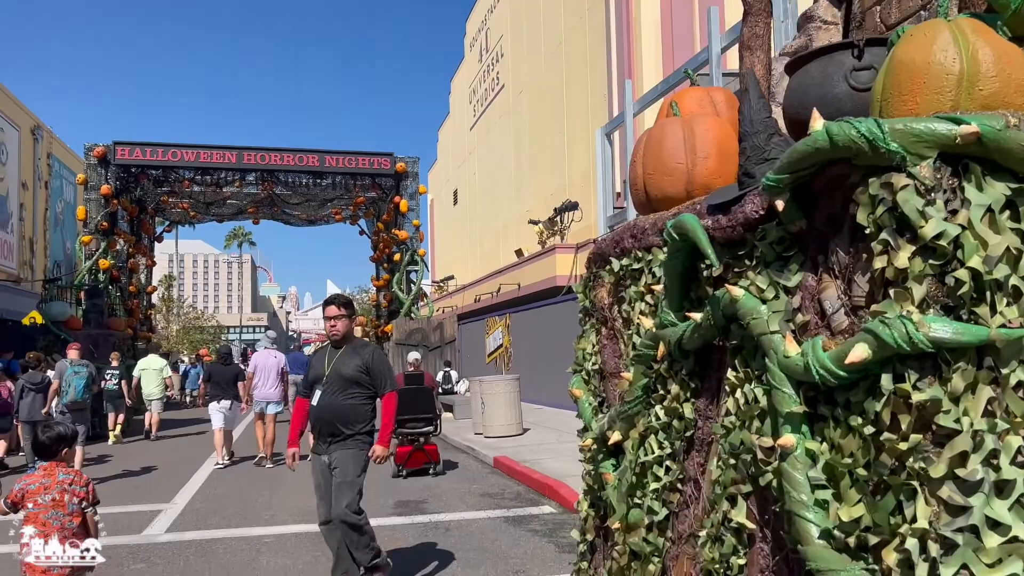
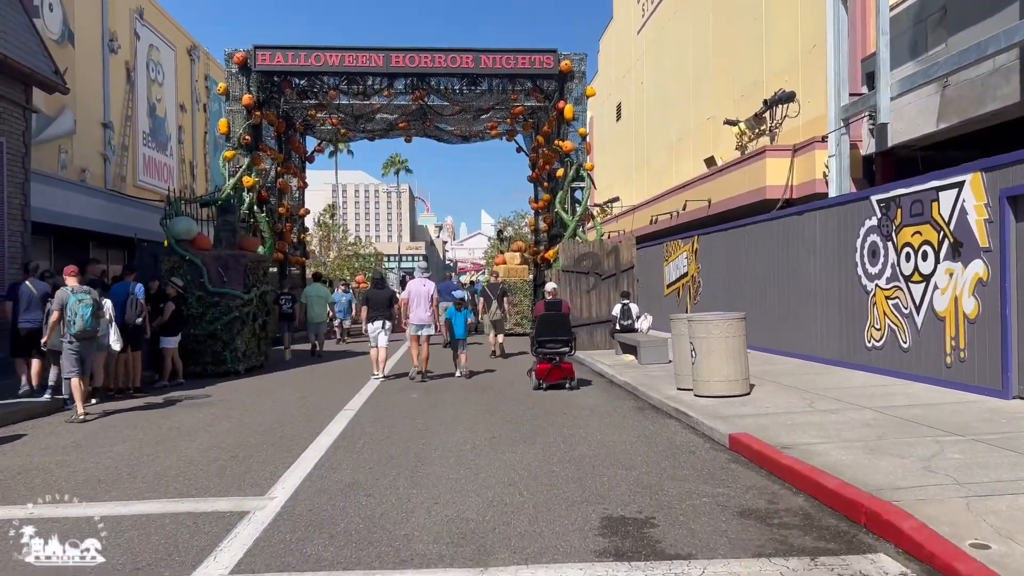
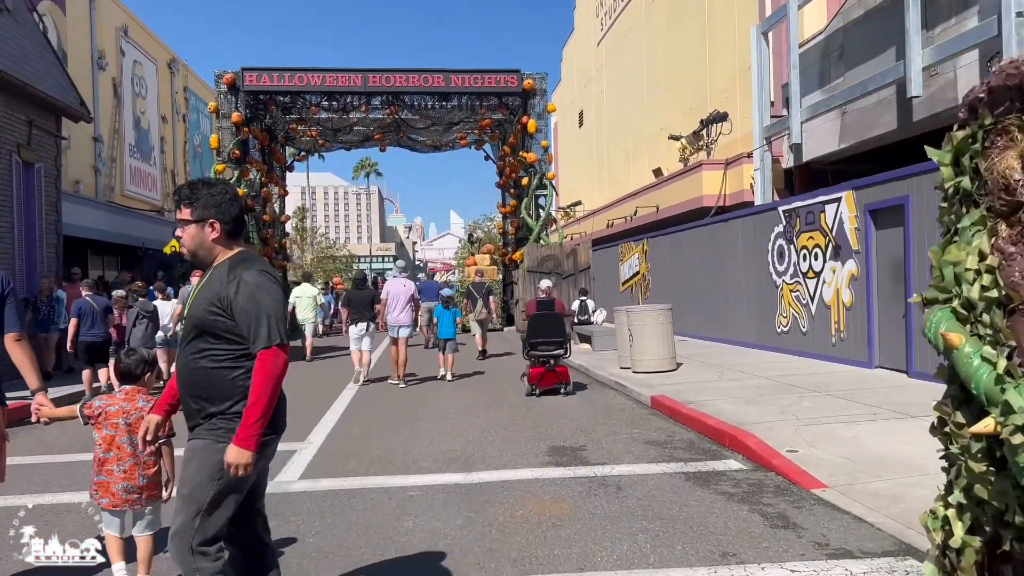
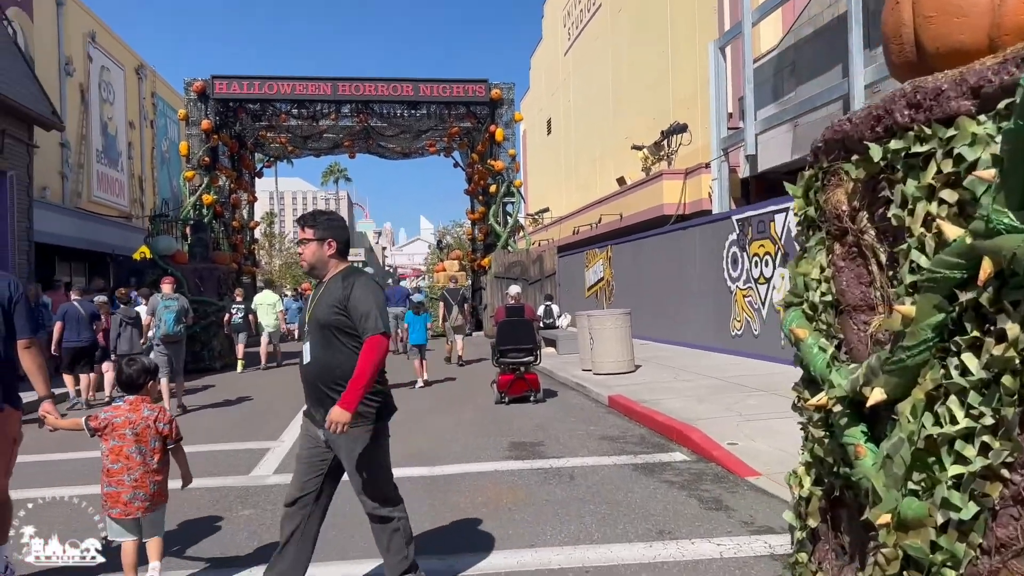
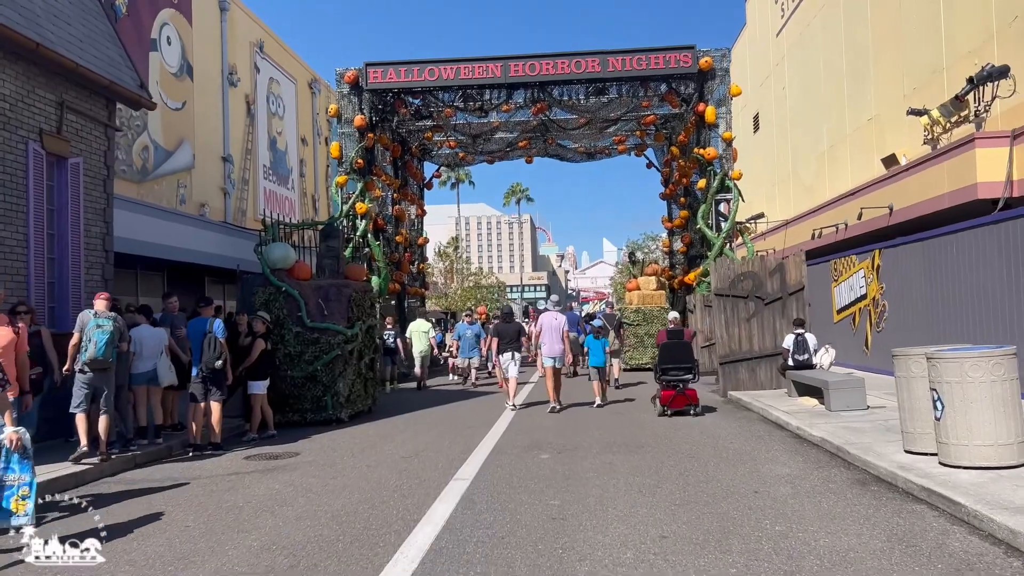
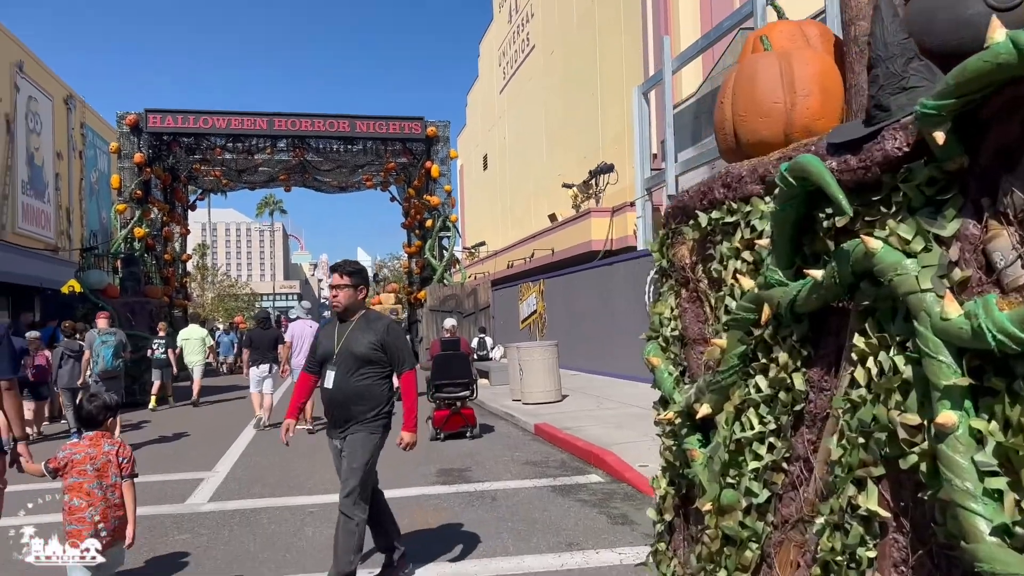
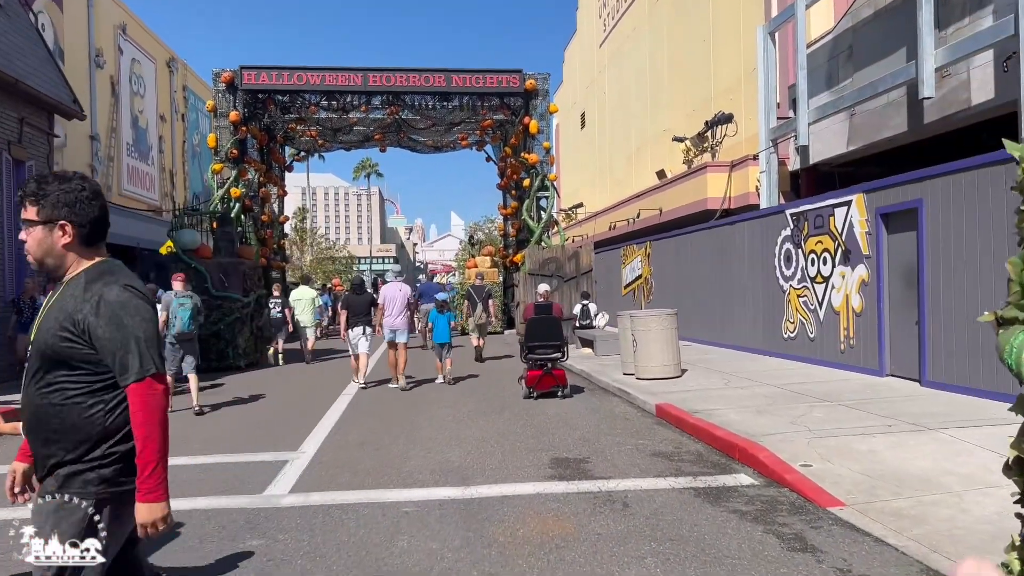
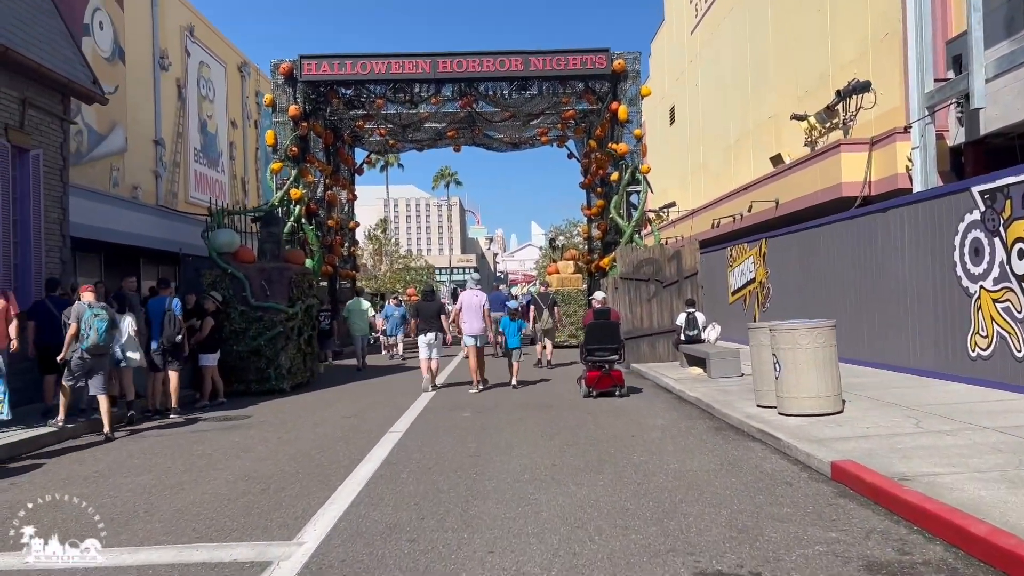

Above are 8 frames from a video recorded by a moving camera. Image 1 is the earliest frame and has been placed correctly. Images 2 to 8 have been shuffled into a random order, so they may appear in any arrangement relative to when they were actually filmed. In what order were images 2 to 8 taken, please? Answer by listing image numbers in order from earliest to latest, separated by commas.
6, 4, 3, 7, 2, 8, 5
